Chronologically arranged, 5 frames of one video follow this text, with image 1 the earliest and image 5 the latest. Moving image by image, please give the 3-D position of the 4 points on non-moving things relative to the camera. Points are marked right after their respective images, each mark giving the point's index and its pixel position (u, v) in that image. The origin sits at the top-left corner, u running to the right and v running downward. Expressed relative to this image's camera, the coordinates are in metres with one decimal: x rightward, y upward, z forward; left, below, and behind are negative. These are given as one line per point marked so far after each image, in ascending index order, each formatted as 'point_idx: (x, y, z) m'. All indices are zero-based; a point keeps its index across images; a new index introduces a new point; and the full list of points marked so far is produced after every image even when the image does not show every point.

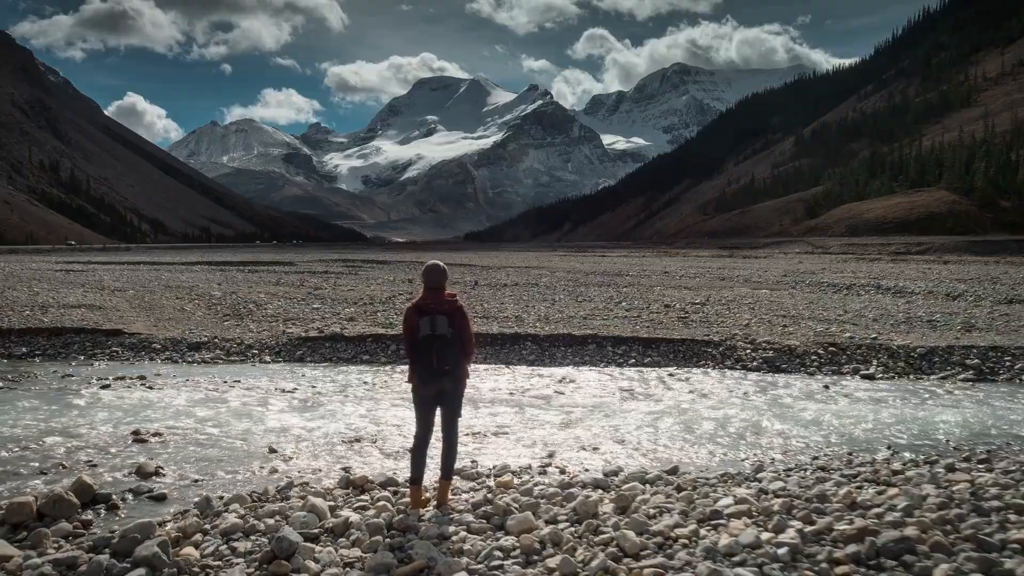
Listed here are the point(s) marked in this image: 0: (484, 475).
0: (-0.2, -1.0, +4.3) m
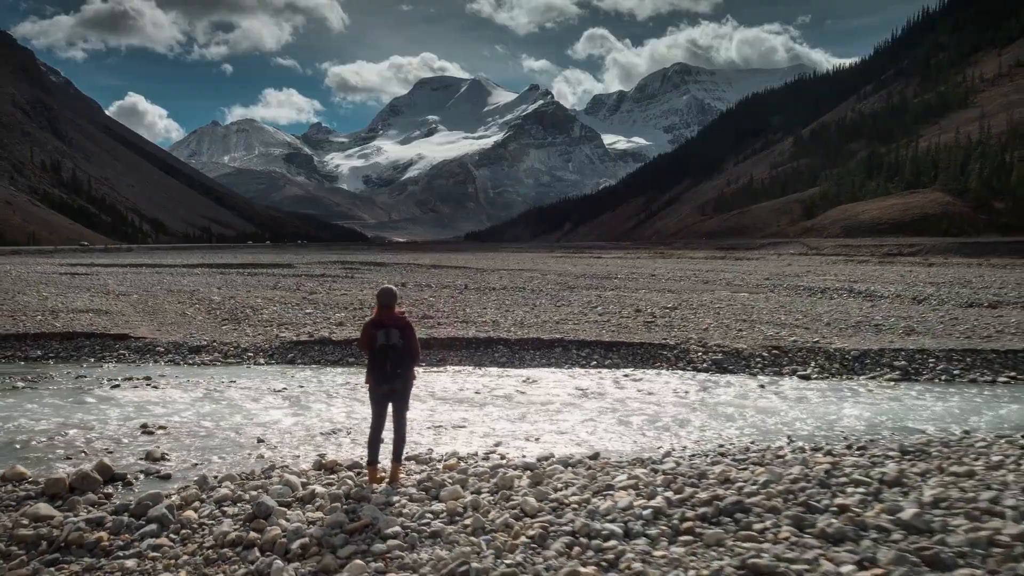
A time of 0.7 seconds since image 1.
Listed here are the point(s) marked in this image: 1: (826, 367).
0: (-0.6, -1.1, +5.2) m
1: (+3.8, -0.9, +9.4) m
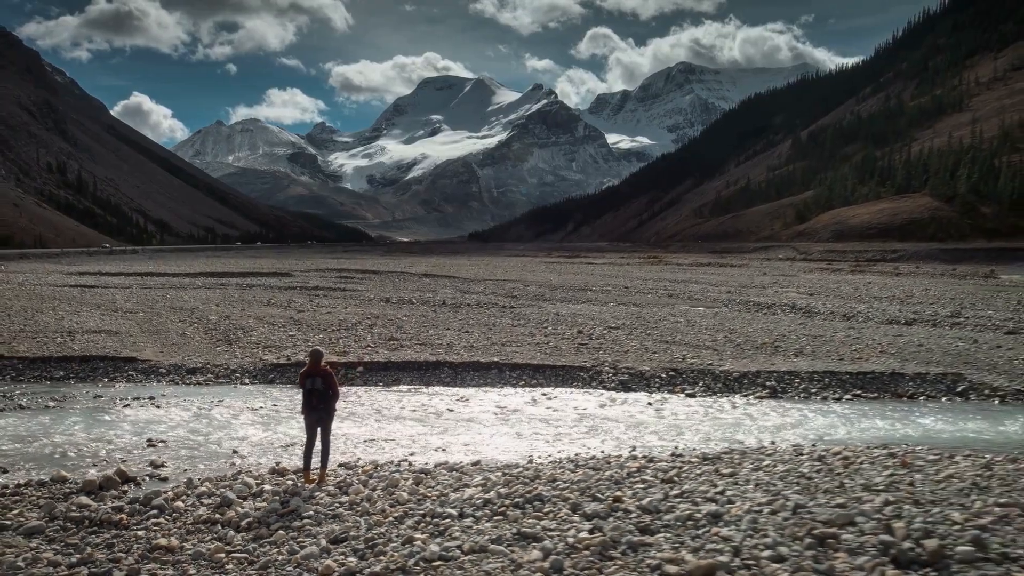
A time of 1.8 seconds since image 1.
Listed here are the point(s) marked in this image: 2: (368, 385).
0: (-1.5, -1.6, +7.2) m
1: (+2.9, -1.4, +11.4) m
2: (-2.1, -1.4, +11.5) m
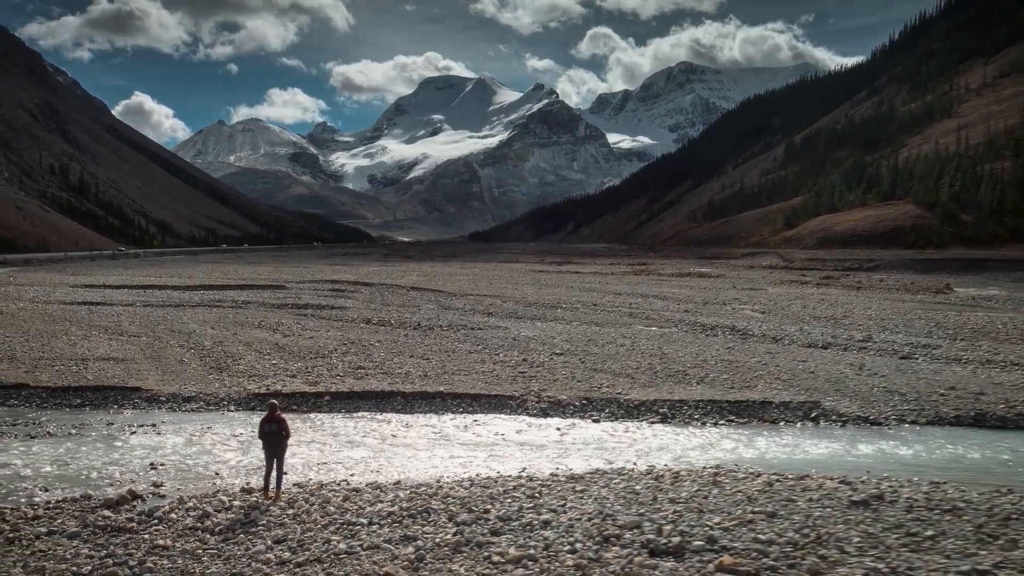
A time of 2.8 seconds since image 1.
0: (-2.6, -2.4, +9.6) m
1: (+1.8, -2.2, +13.8) m
2: (-3.2, -2.2, +13.9) m
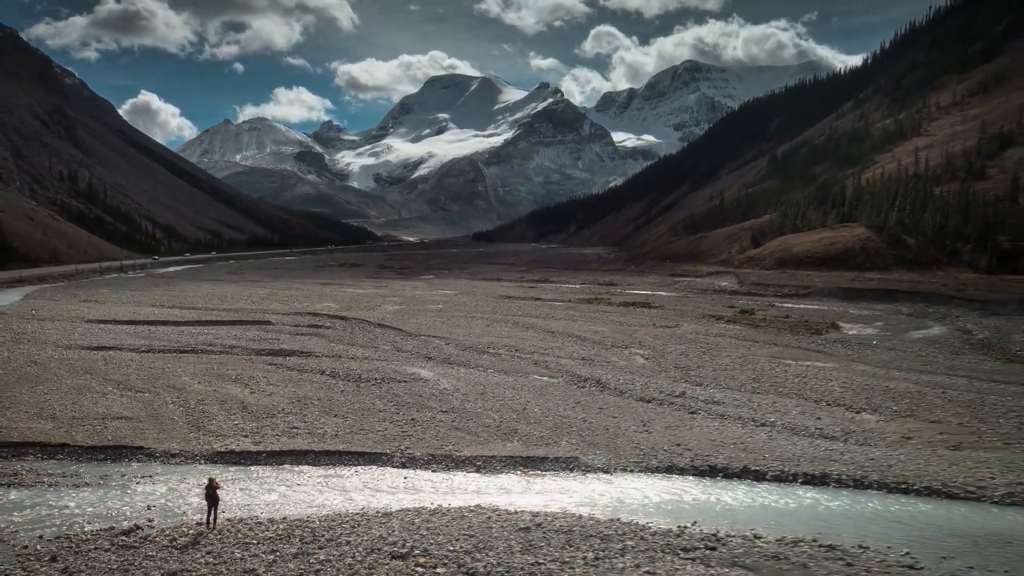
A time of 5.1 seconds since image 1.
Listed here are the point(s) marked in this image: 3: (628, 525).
0: (-6.2, -5.1, +17.3) m
1: (-1.8, -4.9, +21.4) m
2: (-6.8, -4.9, +21.6) m
3: (+2.5, -5.1, +16.7) m
